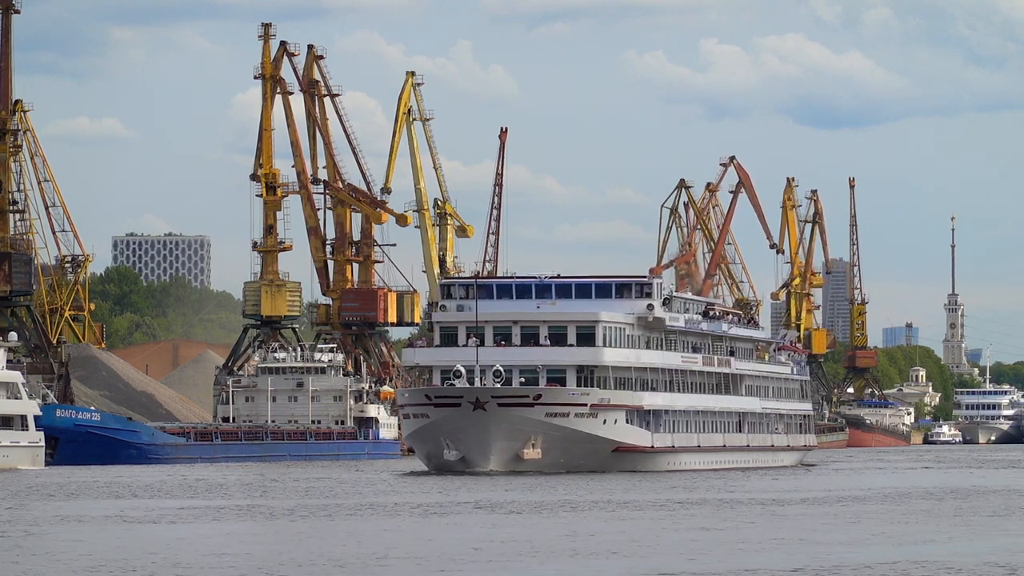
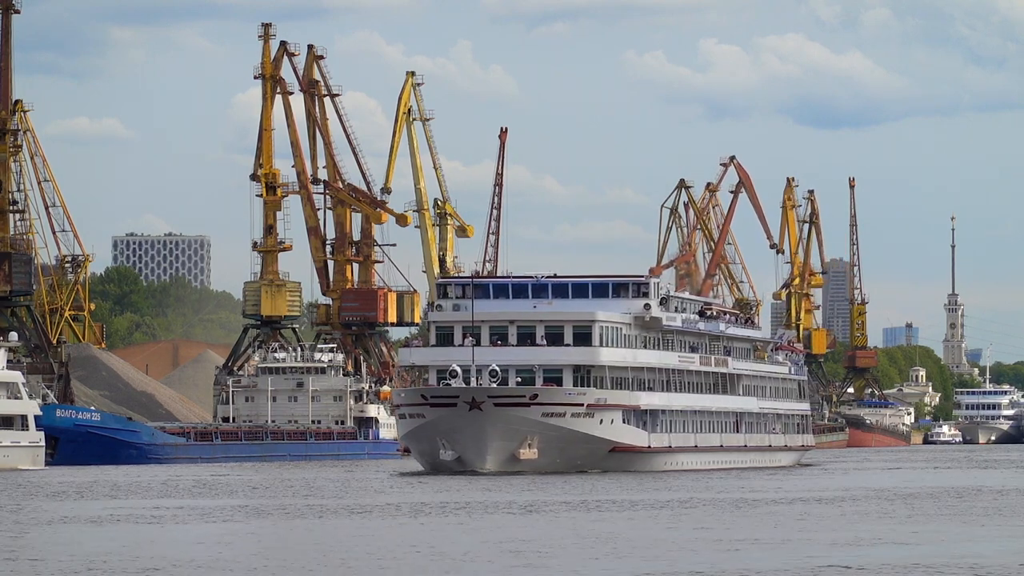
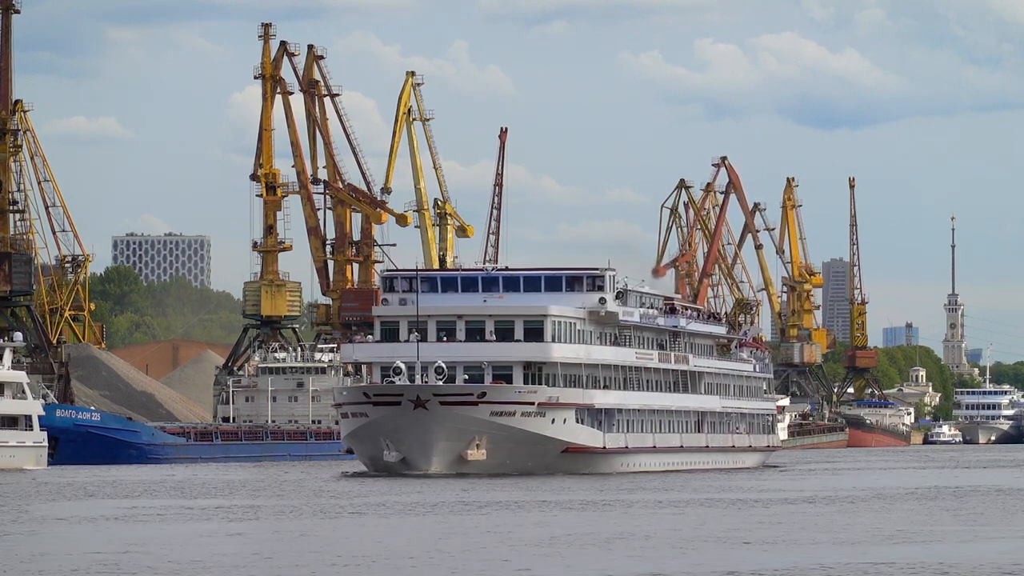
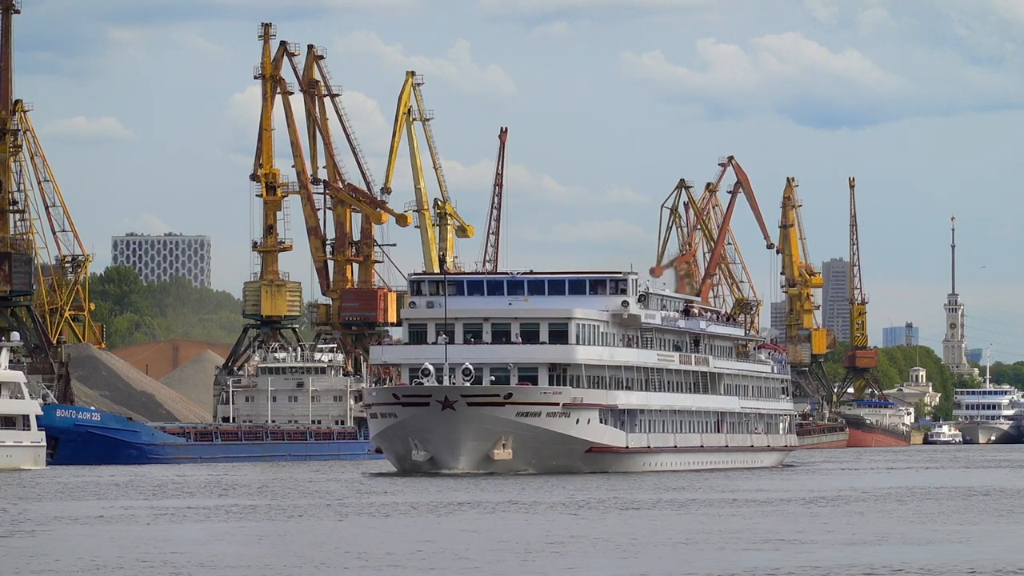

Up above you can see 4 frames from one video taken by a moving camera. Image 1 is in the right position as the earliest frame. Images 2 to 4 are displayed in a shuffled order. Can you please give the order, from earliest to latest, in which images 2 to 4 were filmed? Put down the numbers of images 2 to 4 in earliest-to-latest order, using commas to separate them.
2, 4, 3
